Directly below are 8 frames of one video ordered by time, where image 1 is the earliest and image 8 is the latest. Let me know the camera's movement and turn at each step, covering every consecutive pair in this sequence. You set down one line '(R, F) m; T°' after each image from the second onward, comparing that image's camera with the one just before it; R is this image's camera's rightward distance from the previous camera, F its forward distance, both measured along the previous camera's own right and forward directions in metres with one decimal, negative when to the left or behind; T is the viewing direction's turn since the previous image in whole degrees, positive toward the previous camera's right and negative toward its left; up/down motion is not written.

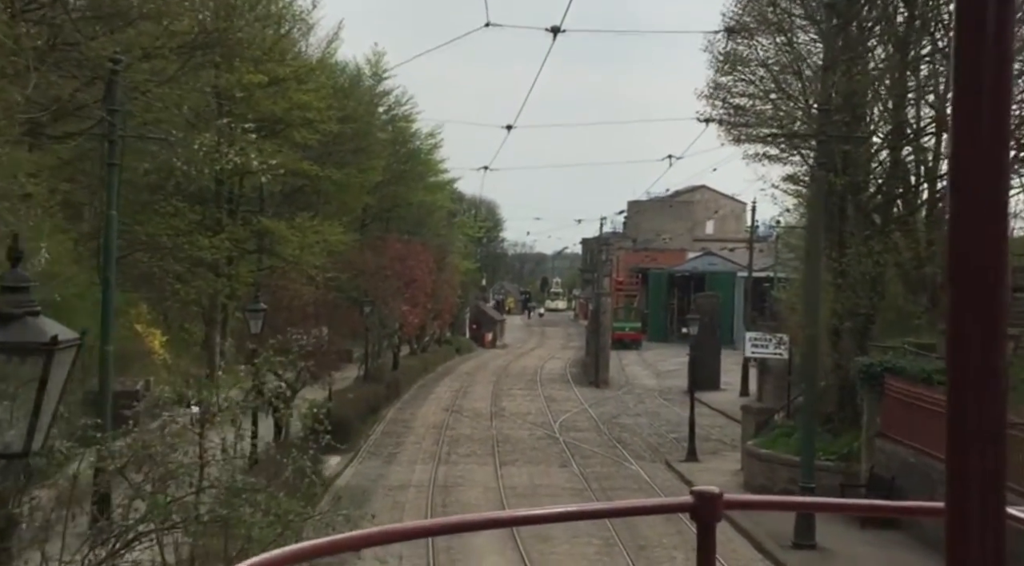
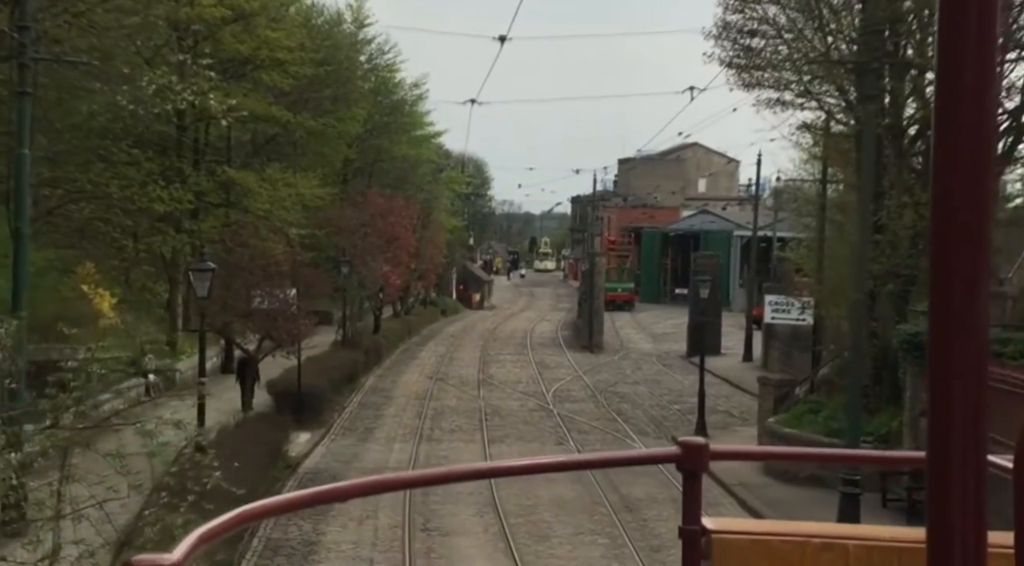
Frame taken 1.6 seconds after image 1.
(-0.1, +2.3) m; +1°
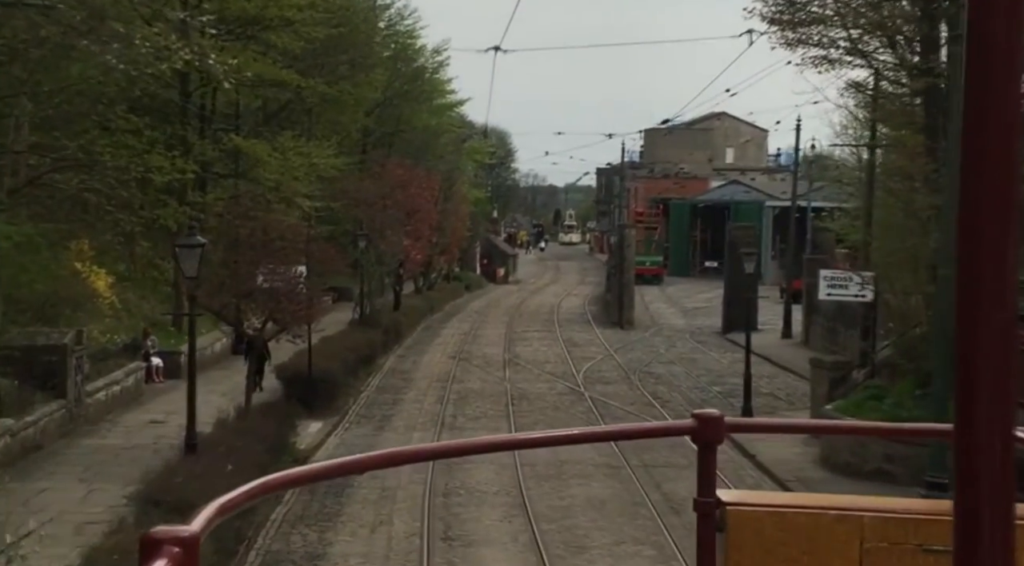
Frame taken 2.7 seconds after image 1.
(-0.1, +1.6) m; -1°
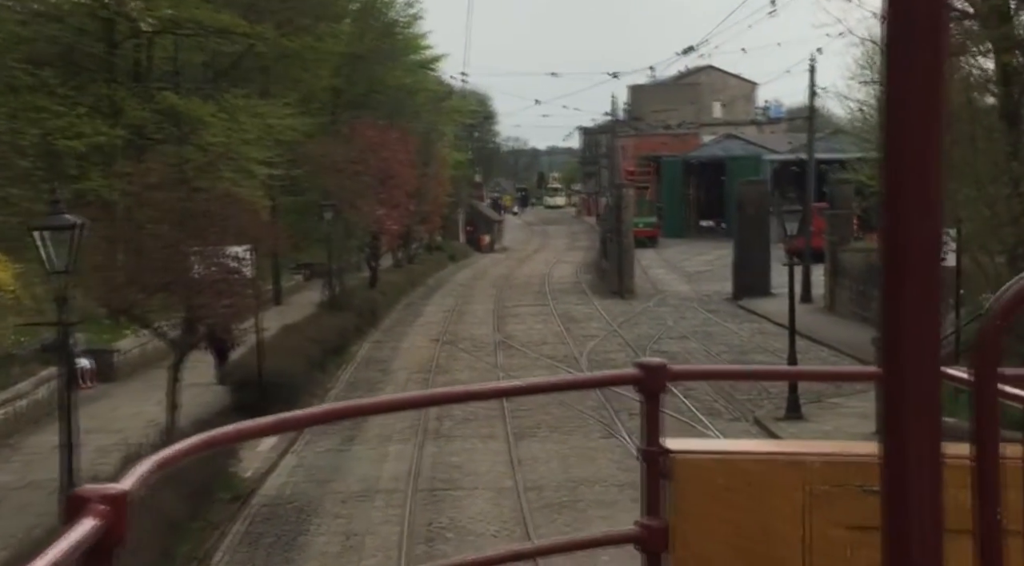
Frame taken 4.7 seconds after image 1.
(-0.1, +3.3) m; +1°
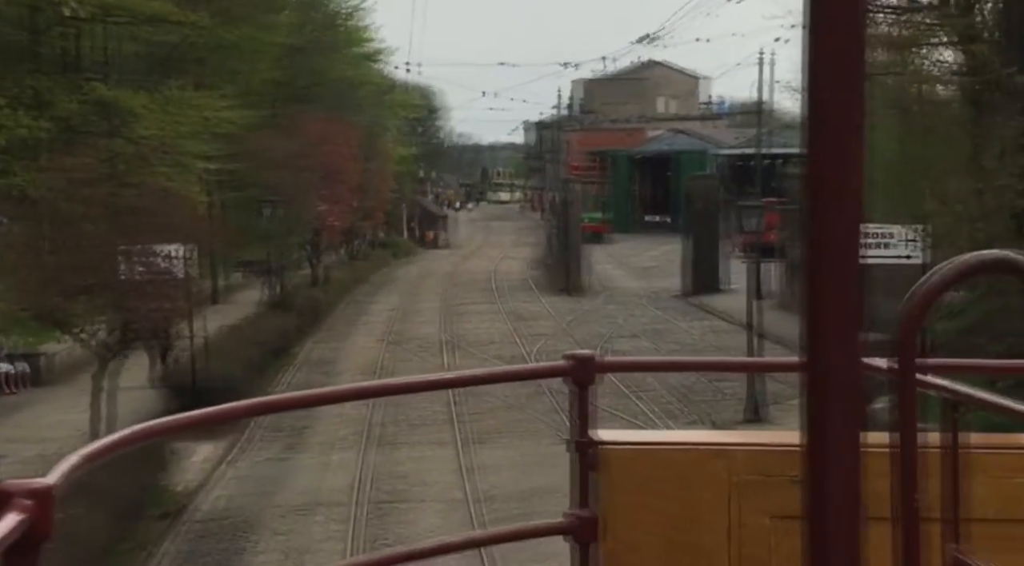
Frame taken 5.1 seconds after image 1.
(-0.1, +0.7) m; +3°
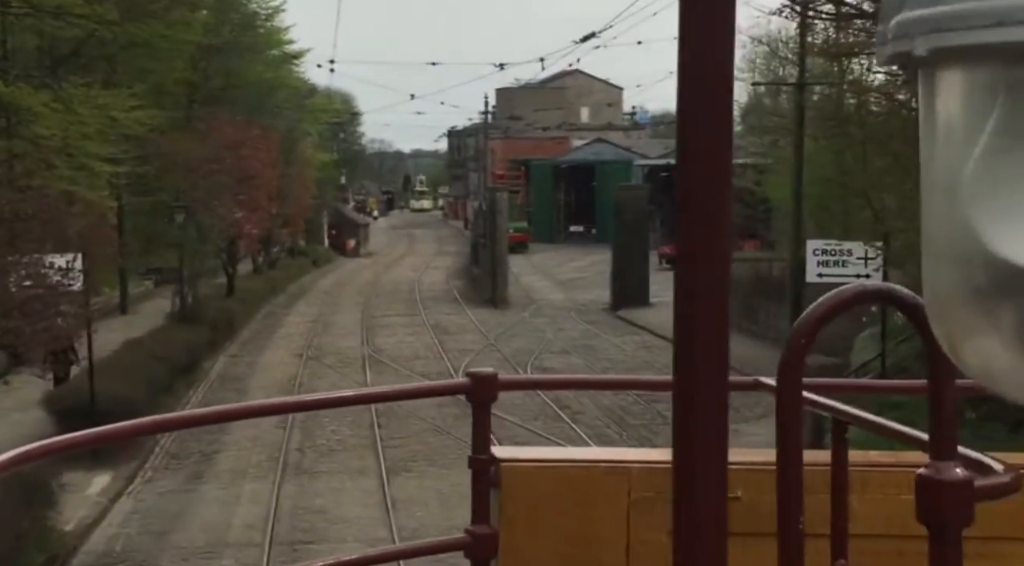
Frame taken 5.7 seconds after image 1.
(-0.1, +0.9) m; +4°
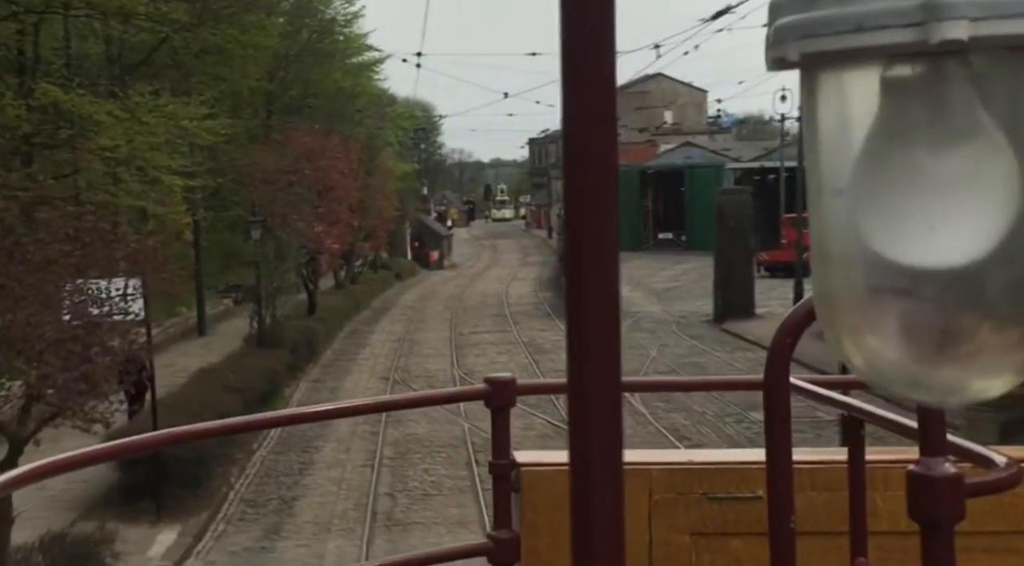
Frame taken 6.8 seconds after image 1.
(-0.4, +1.8) m; -4°
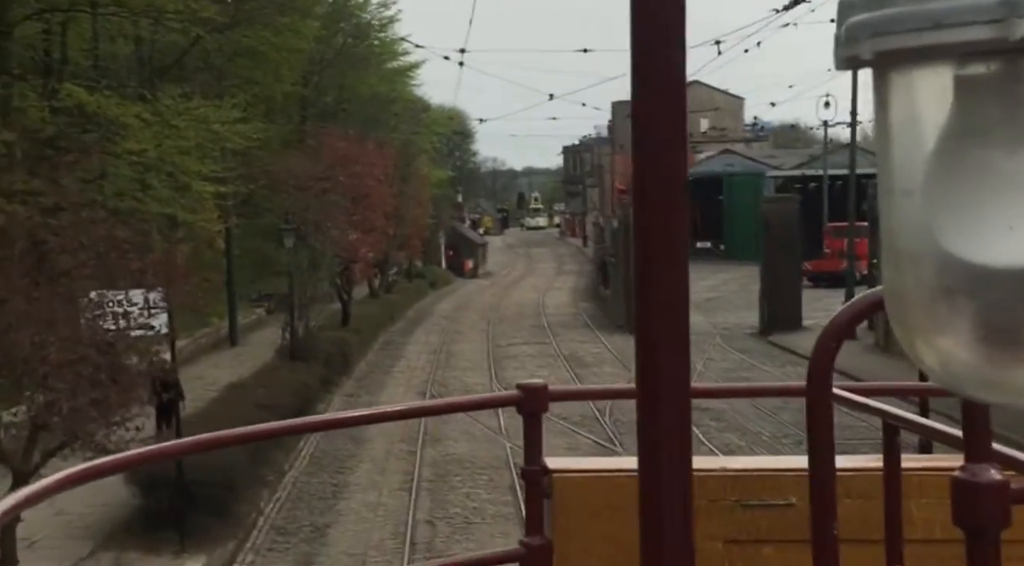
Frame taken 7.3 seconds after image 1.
(-0.2, +0.8) m; -2°
